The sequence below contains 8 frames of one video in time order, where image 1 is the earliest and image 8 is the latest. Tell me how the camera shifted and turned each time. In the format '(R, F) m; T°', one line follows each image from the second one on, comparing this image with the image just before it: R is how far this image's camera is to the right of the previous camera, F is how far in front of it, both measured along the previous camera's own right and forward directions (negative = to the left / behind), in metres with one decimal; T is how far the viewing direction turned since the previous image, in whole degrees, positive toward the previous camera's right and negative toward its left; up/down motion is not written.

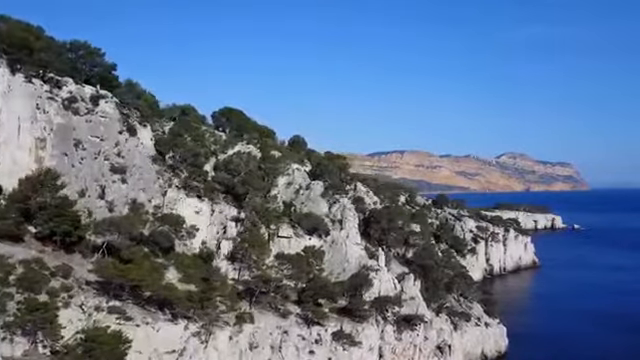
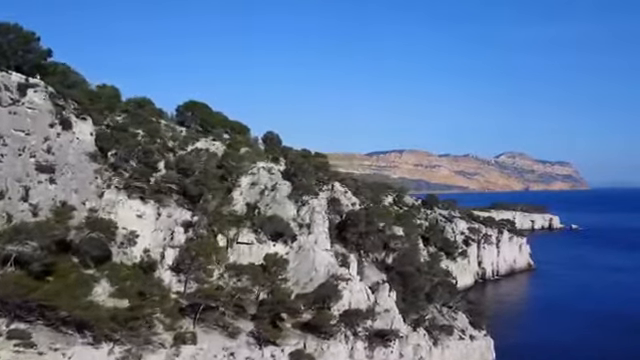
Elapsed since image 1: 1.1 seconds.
(+3.5, +4.7) m; 0°
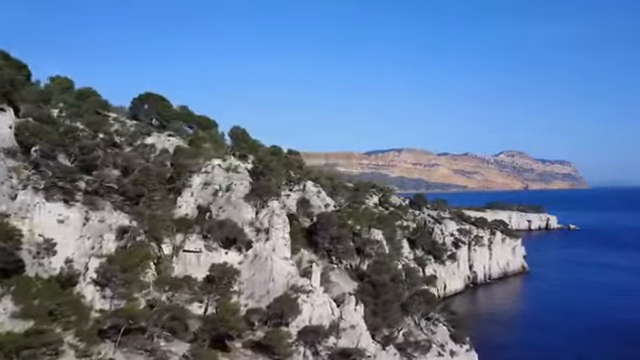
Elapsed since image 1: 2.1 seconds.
(+3.7, +4.9) m; 0°
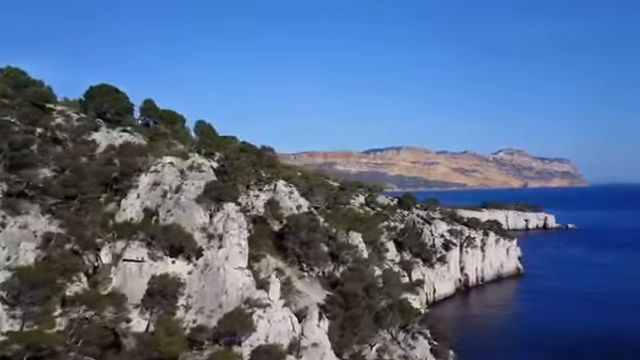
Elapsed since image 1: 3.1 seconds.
(+3.3, +4.4) m; 0°
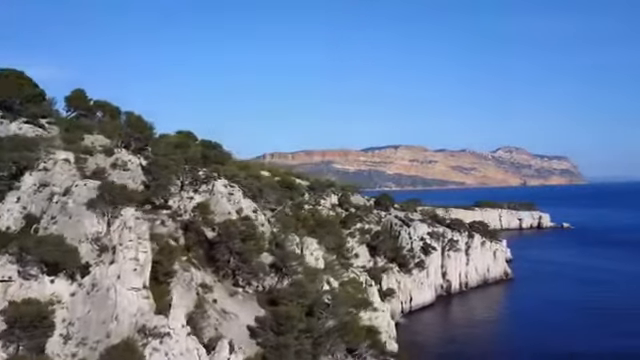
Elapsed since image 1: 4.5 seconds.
(+5.6, +6.5) m; 0°
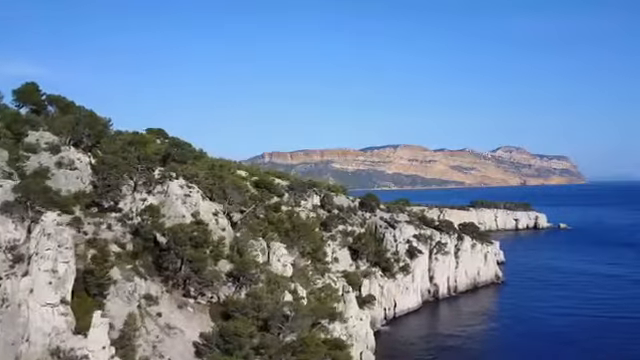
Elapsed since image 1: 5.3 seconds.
(+3.3, +3.5) m; 0°
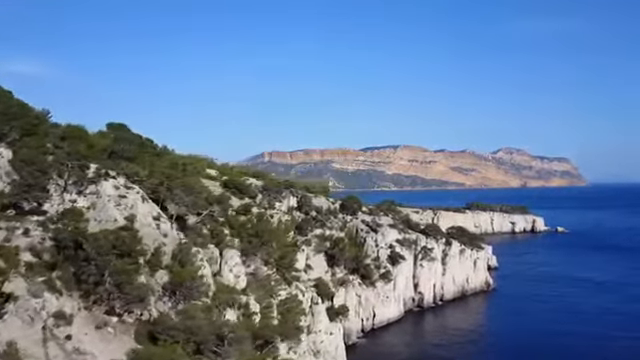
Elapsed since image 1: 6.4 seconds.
(+3.9, +4.7) m; 0°
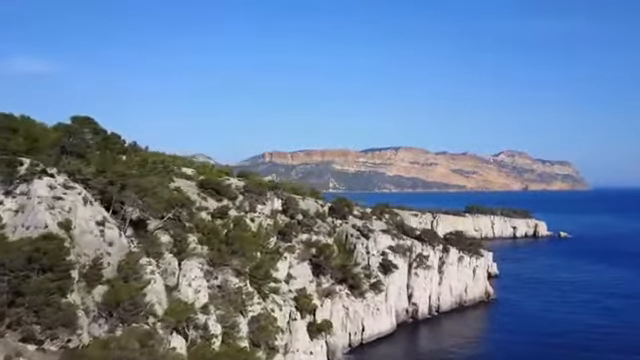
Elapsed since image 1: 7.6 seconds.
(+2.2, +5.3) m; 0°
